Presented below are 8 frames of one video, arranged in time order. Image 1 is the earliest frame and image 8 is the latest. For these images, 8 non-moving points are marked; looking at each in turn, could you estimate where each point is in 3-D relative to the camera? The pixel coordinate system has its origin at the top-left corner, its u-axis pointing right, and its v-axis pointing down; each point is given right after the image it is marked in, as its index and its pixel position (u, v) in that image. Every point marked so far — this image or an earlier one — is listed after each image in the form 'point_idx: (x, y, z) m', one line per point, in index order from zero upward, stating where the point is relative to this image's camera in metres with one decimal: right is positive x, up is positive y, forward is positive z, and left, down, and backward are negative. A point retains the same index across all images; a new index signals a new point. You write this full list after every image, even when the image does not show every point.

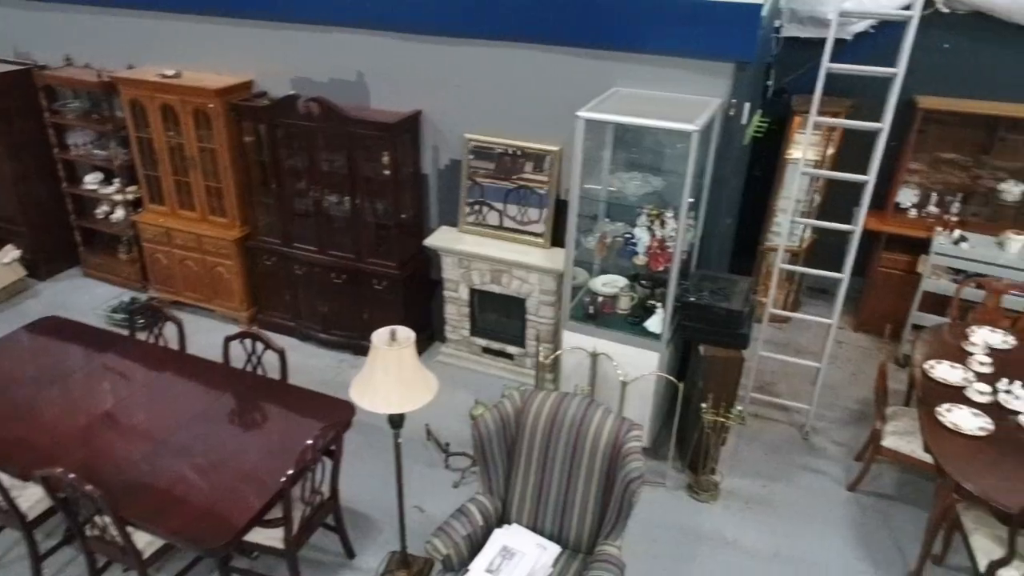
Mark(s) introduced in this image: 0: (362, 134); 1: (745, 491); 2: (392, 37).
0: (-0.8, +0.8, +3.9) m
1: (+1.2, -1.0, +3.6) m
2: (-0.7, +1.4, +3.9) m
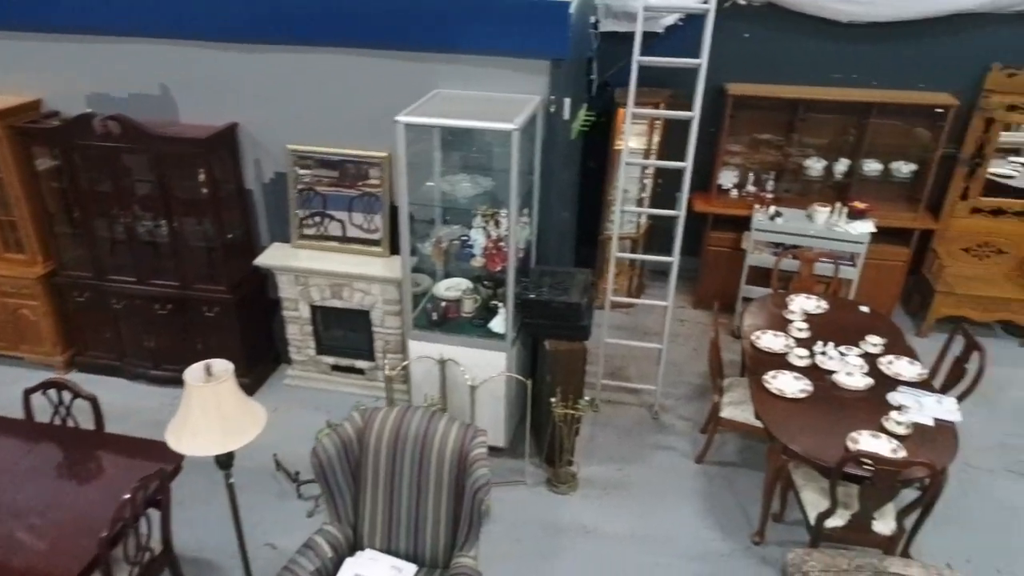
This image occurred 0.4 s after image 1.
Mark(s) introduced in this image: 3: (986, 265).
0: (-1.7, +0.7, +3.6) m
1: (+0.5, -1.0, +3.7) m
2: (-1.6, +1.2, +3.6) m
3: (+3.2, +0.2, +4.8) m
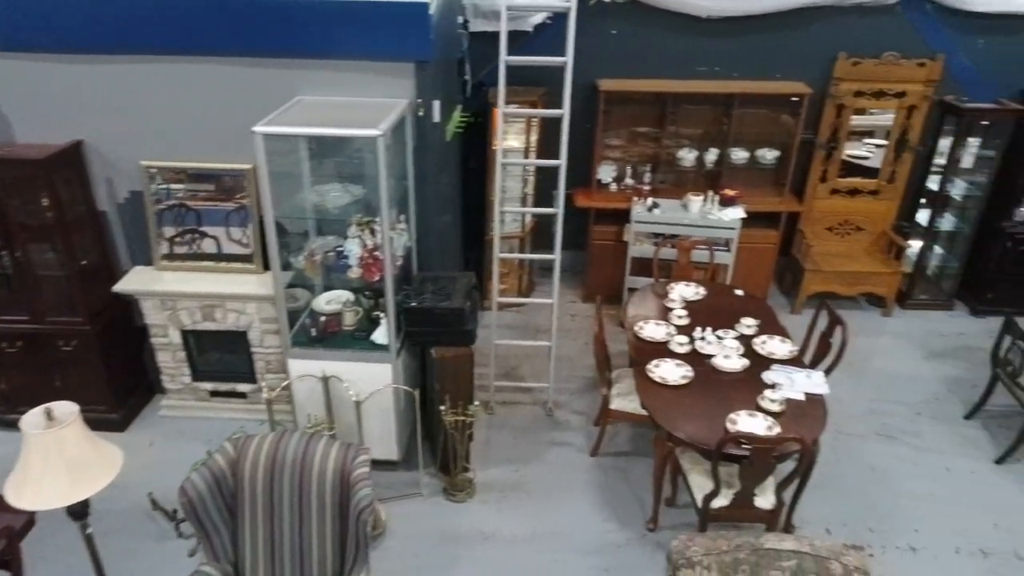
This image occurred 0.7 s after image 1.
0: (-2.3, +0.5, +3.3) m
1: (-0.1, -1.0, +3.7) m
2: (-2.3, +1.1, +3.3) m
3: (+2.4, +0.3, +5.1) m
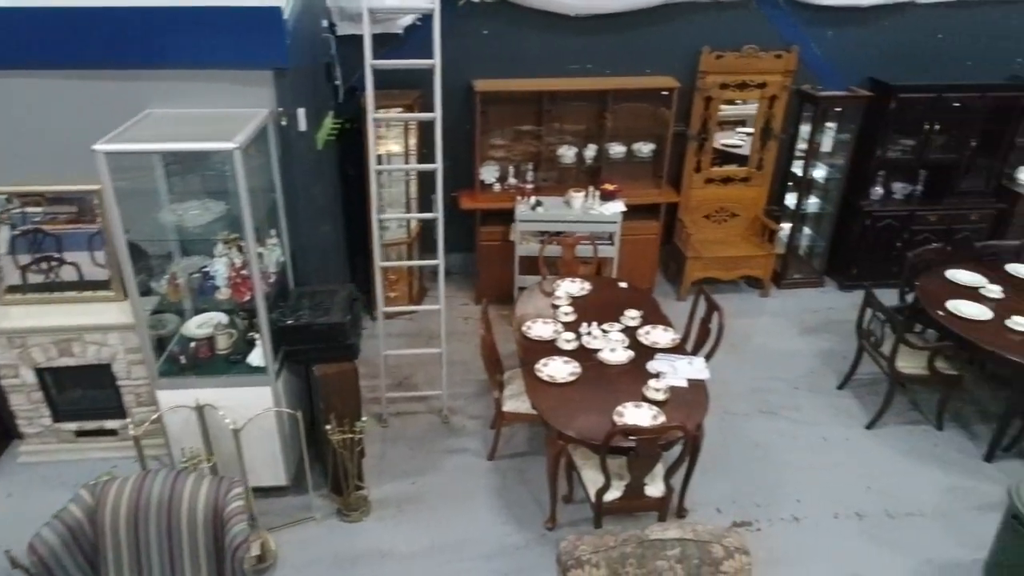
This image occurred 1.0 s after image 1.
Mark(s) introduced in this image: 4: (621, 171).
0: (-2.9, +0.3, +2.9) m
1: (-0.6, -1.0, +3.6) m
2: (-2.8, +0.9, +3.0) m
3: (+1.6, +0.4, +5.3) m
4: (+0.8, +0.8, +5.0) m
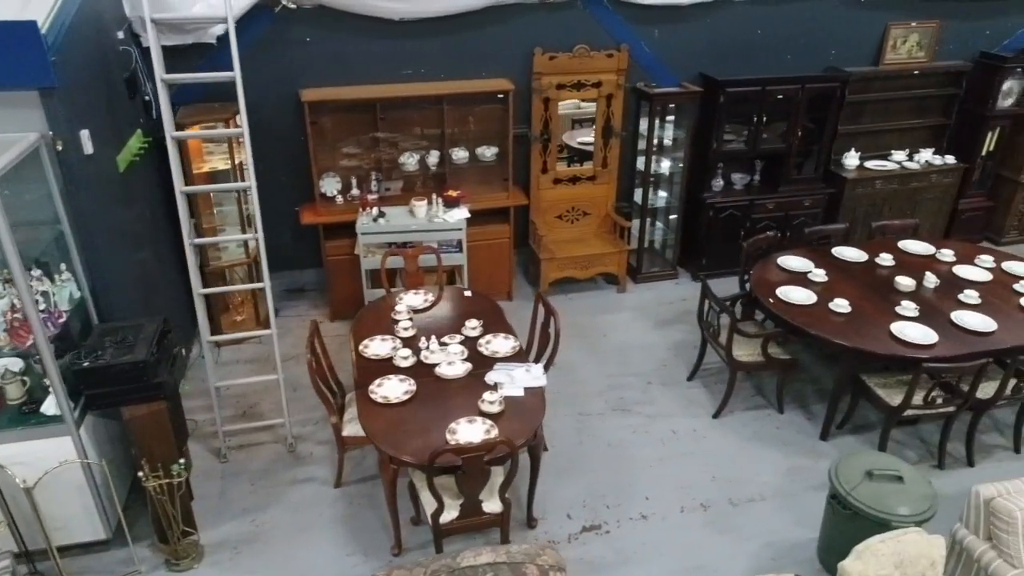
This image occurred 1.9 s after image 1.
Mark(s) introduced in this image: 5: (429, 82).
0: (-3.6, 0.0, +2.4) m
1: (-1.3, -1.2, +3.3) m
2: (-3.6, +0.6, +2.4) m
3: (+0.5, +0.4, +5.4) m
4: (-0.3, +0.8, +5.0) m
5: (-0.5, +1.3, +4.6) m
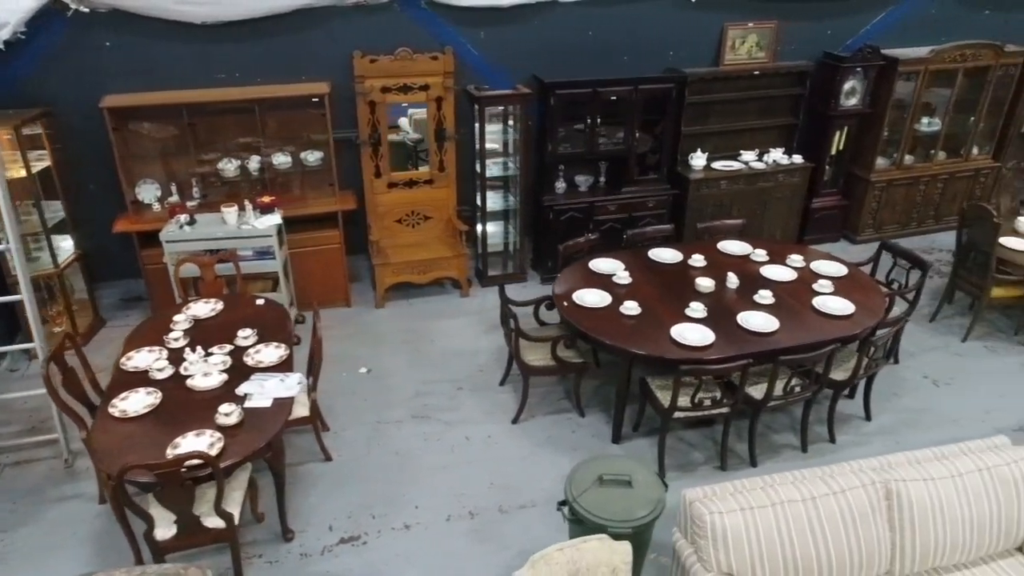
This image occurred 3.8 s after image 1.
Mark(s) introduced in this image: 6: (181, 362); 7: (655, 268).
0: (-4.7, -0.1, +2.2) m
1: (-2.4, -1.2, +3.2) m
2: (-4.7, +0.5, +2.3) m
3: (-0.7, +0.4, +5.3) m
4: (-1.5, +0.7, +4.9) m
5: (-1.7, +1.3, +4.5) m
6: (-1.6, -0.4, +3.4) m
7: (+0.9, +0.1, +4.4) m
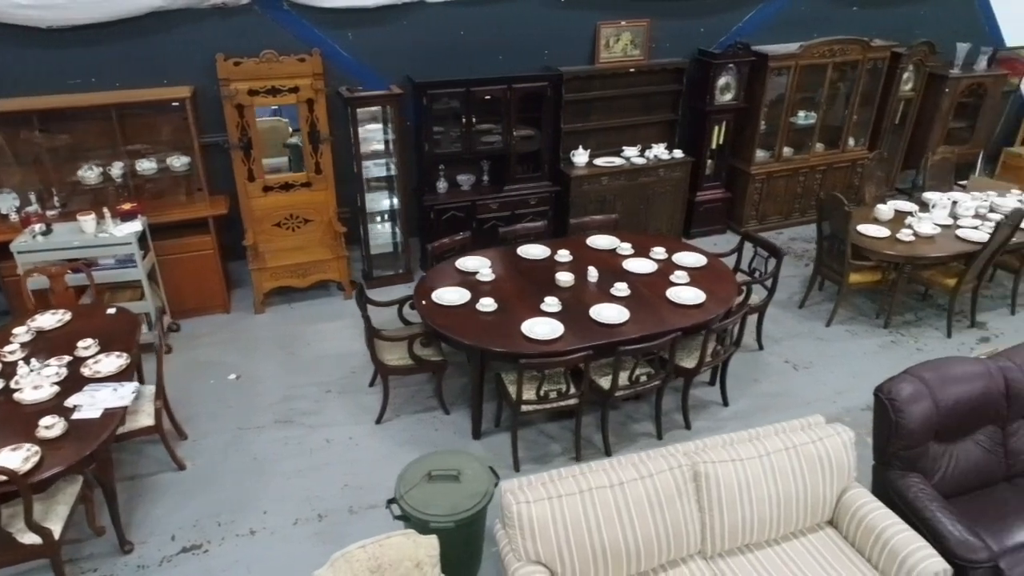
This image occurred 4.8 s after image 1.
0: (-5.3, -0.2, +1.9) m
1: (-3.1, -1.3, +3.1) m
2: (-5.4, +0.3, +2.0) m
3: (-1.6, +0.4, +5.3) m
4: (-2.3, +0.7, +4.8) m
5: (-2.6, +1.2, +4.4) m
6: (-2.3, -0.4, +3.3) m
7: (+0.1, +0.1, +4.4) m
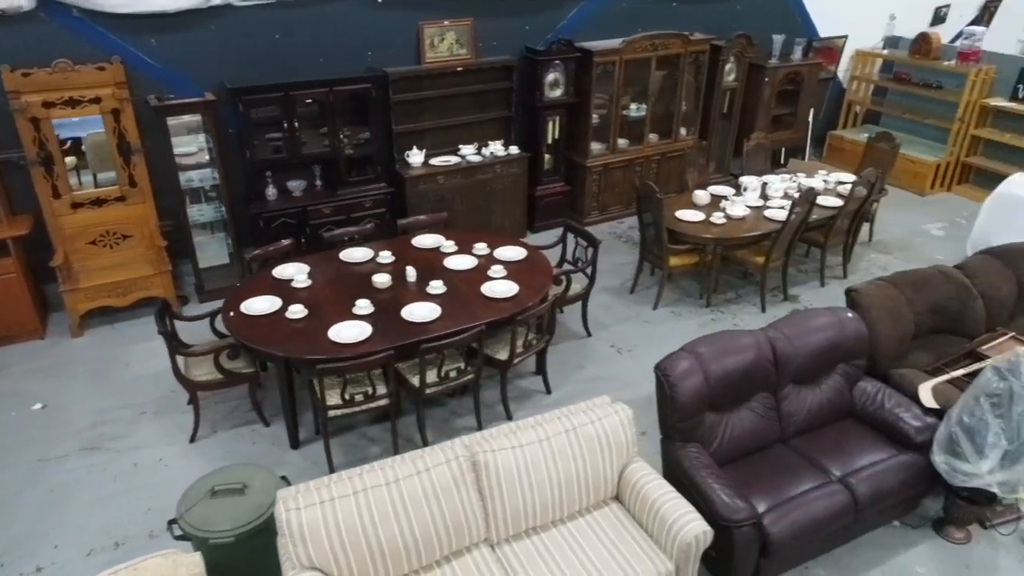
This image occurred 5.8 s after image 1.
0: (-6.0, -0.6, +1.3) m
1: (-3.9, -1.5, +2.7) m
2: (-6.1, 0.0, +1.3) m
3: (-2.8, +0.2, +5.0) m
4: (-3.5, +0.5, +4.5) m
5: (-3.7, +1.0, +4.1) m
6: (-3.2, -0.6, +3.0) m
7: (-1.0, +0.1, +4.4) m
